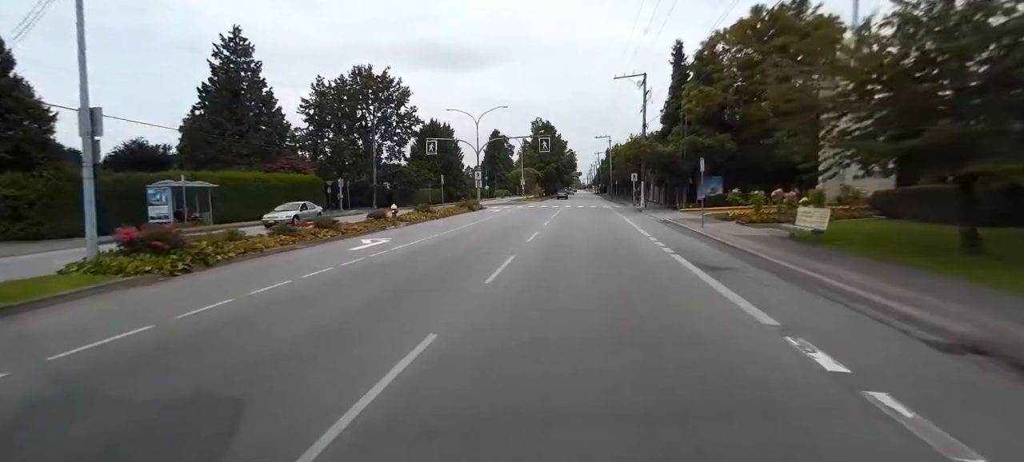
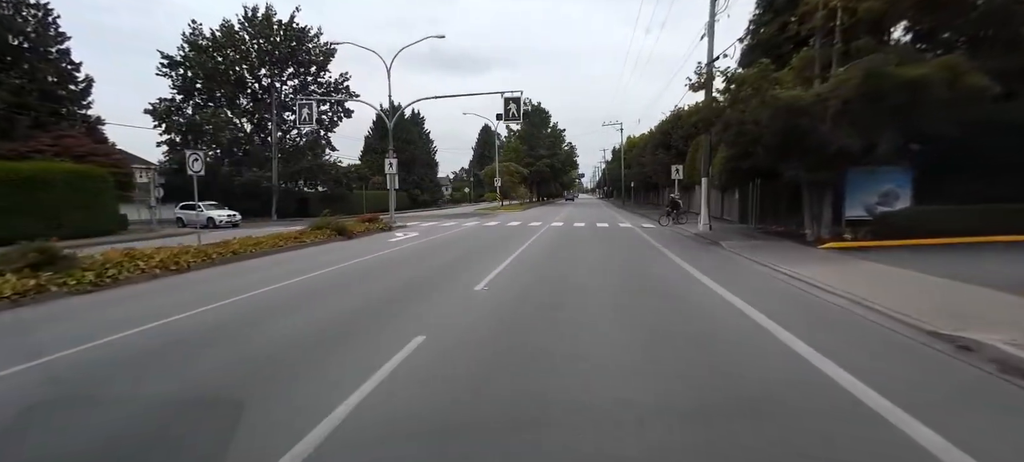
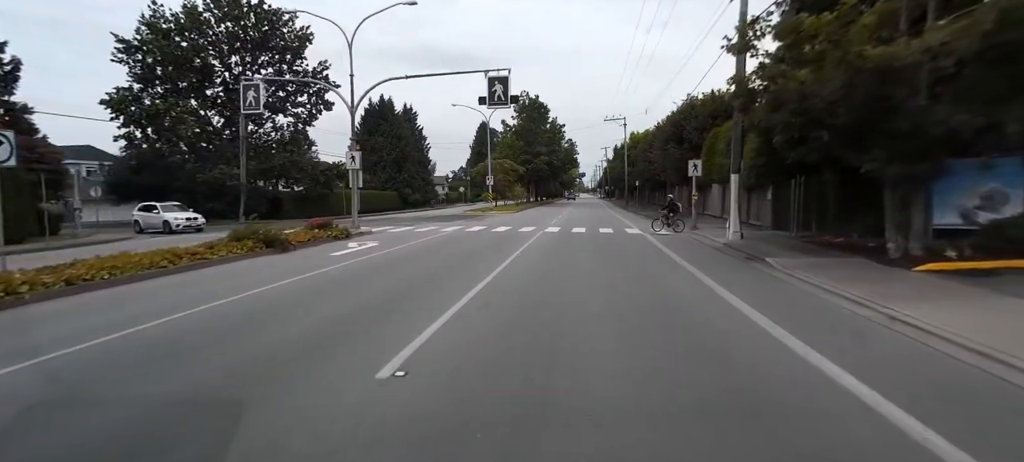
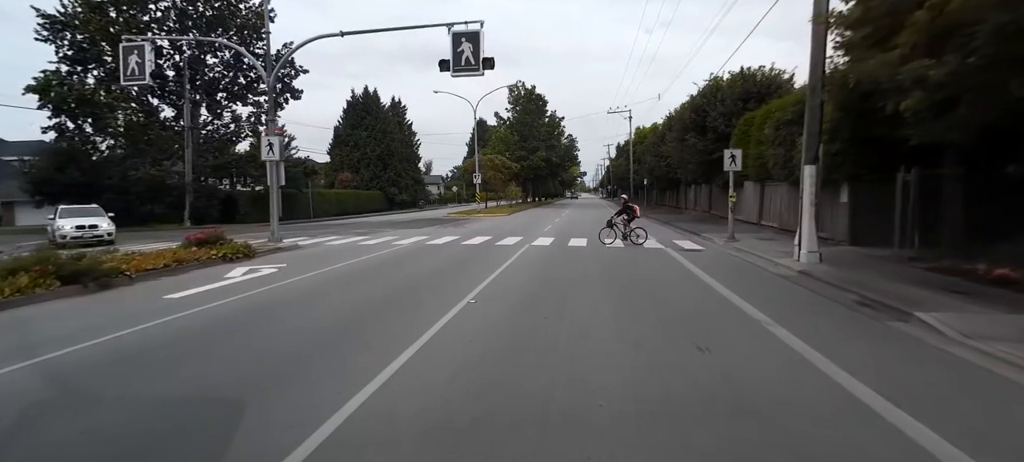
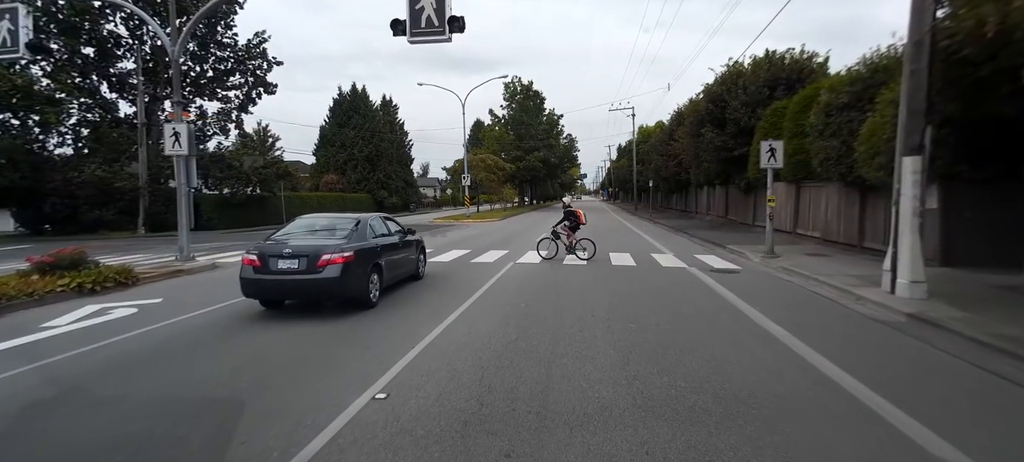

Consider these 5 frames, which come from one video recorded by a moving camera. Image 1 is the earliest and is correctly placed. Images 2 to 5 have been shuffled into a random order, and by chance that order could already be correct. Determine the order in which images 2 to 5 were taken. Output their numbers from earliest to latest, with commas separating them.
2, 3, 4, 5
